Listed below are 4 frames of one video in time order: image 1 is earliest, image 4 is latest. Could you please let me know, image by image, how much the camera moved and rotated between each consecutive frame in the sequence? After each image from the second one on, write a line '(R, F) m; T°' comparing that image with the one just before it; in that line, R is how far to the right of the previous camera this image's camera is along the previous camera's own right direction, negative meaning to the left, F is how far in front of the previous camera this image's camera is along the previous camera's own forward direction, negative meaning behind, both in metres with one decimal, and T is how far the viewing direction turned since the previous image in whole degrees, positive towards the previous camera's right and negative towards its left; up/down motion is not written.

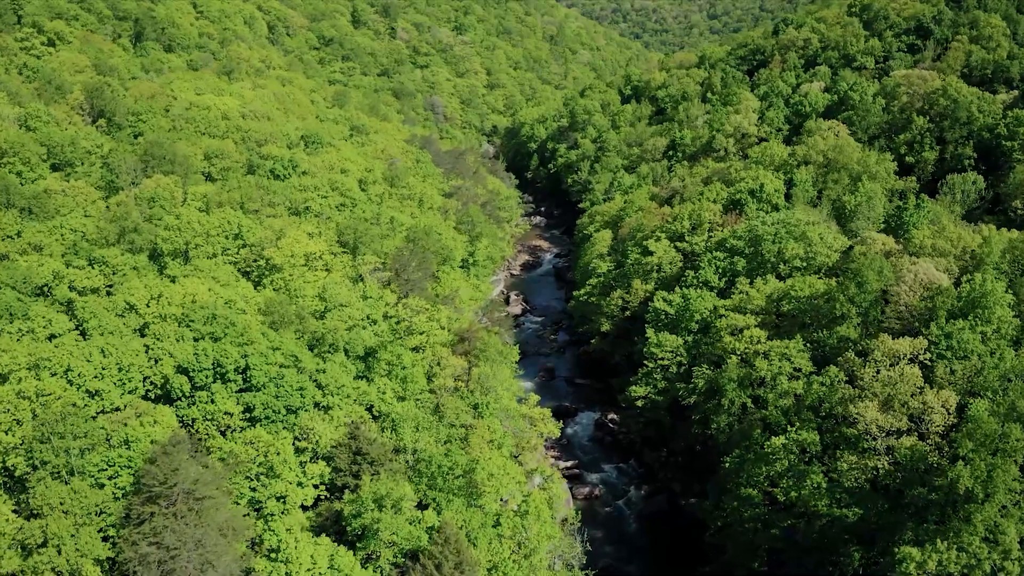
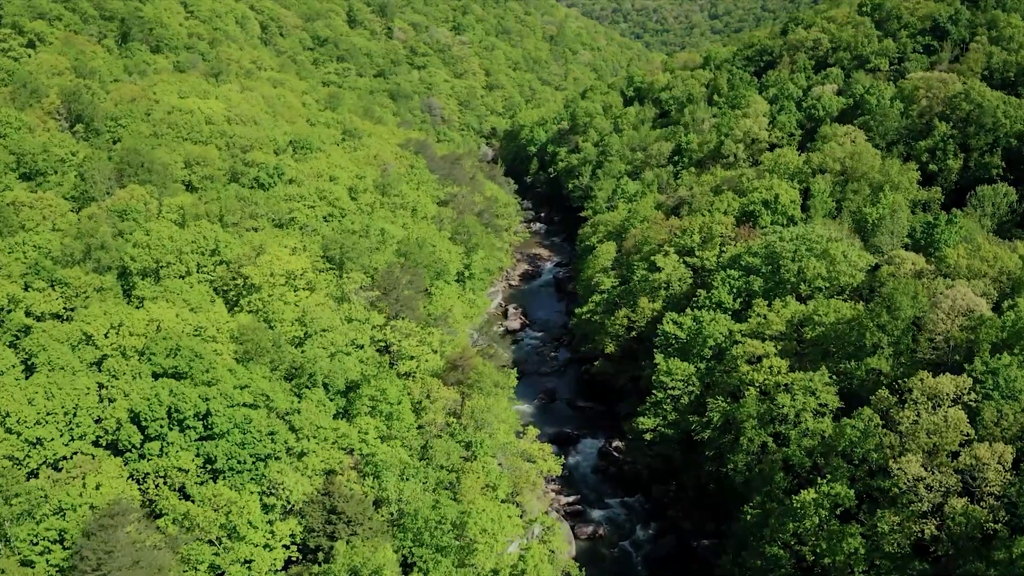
(+0.2, +4.5) m; 0°
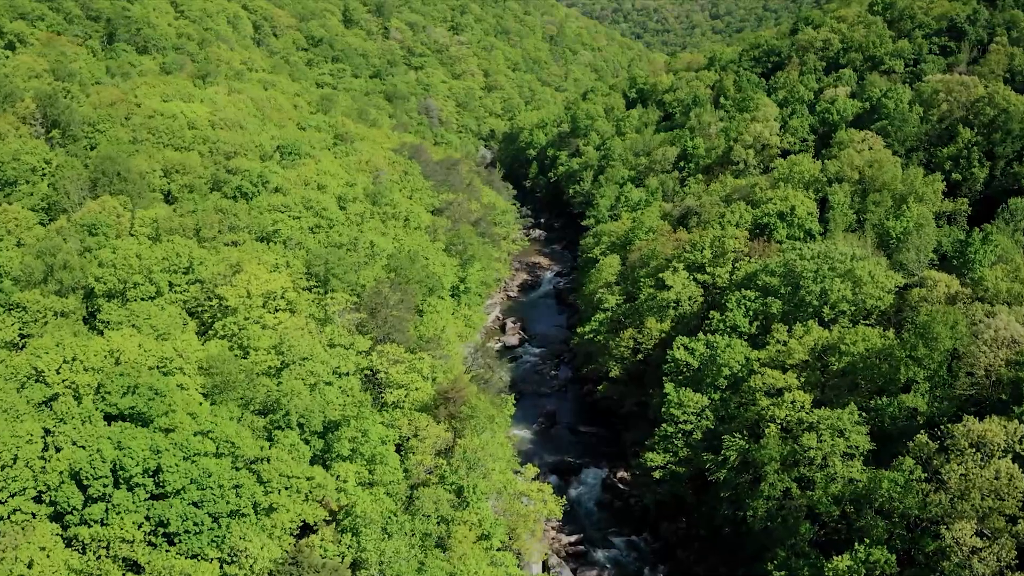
(+0.2, +4.3) m; 0°
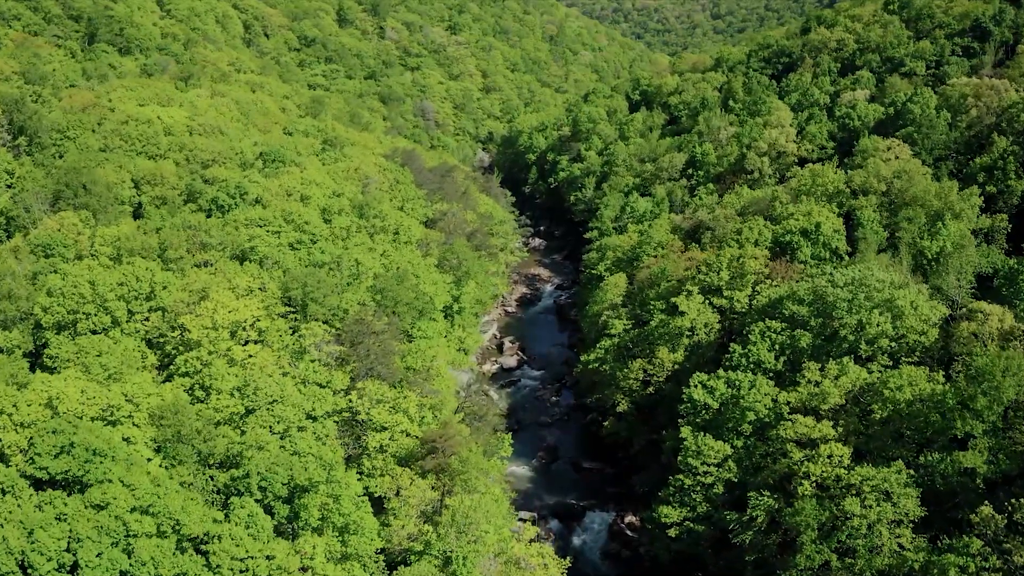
(+0.2, +5.4) m; 0°
